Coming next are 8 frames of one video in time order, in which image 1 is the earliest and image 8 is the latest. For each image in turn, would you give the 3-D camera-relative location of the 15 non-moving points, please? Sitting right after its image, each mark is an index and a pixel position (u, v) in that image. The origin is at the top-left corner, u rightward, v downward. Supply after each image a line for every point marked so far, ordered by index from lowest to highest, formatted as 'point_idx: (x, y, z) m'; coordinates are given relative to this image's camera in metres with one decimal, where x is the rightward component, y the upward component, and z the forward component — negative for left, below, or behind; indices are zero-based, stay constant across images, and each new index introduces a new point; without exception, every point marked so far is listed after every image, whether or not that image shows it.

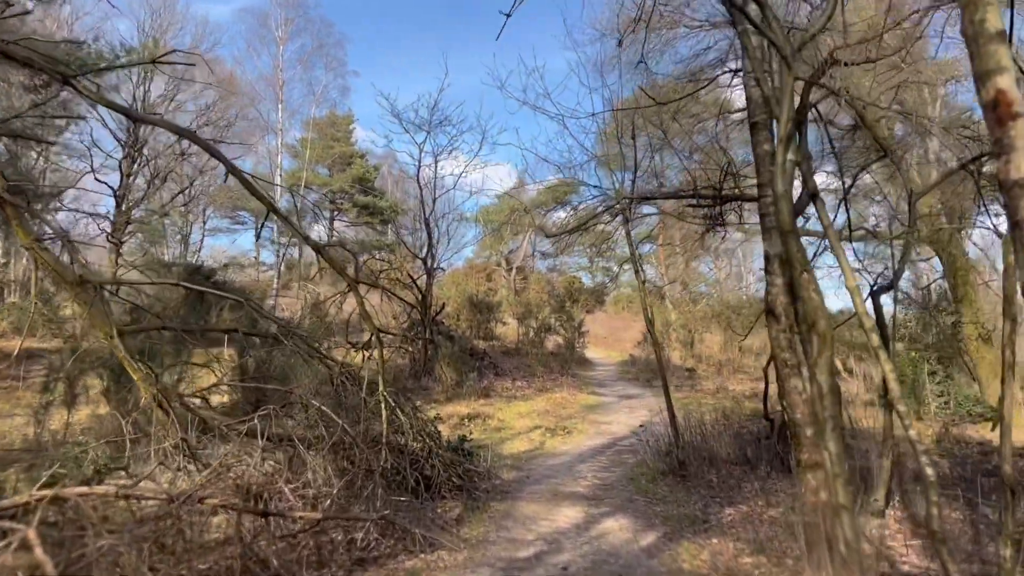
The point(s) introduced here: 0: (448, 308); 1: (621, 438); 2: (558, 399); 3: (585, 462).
0: (-1.4, -0.4, +17.1) m
1: (+1.0, -1.3, +7.0) m
2: (+0.6, -1.5, +10.5) m
3: (+0.6, -1.3, +6.1) m
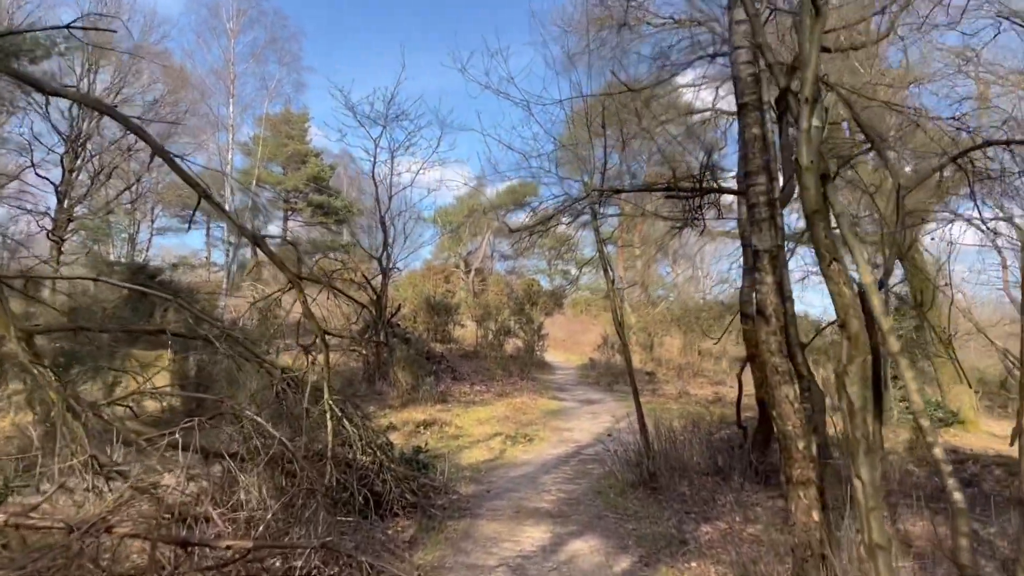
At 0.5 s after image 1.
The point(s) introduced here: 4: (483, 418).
0: (-2.2, -0.5, +16.6) m
1: (+0.6, -1.3, +6.7) m
2: (+0.1, -1.5, +10.2) m
3: (+0.3, -1.3, +5.7) m
4: (-0.3, -1.5, +9.0) m
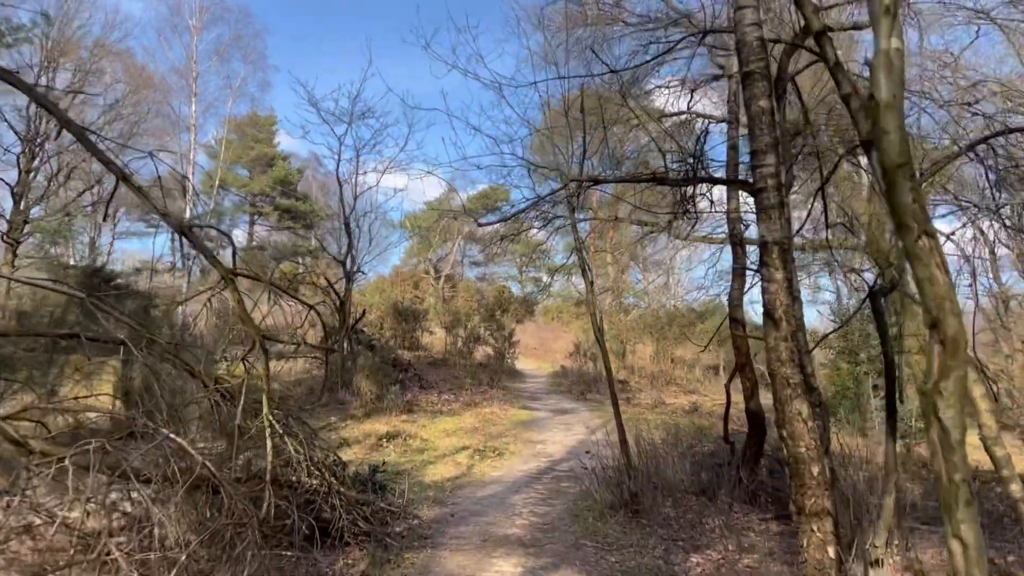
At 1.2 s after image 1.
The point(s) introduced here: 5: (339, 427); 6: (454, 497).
0: (-2.8, -0.6, +16.1) m
1: (+0.4, -1.3, +6.3) m
2: (-0.3, -1.5, +9.7) m
3: (0.0, -1.3, +5.2) m
4: (-0.6, -1.5, +8.5) m
5: (-1.9, -1.6, +9.0) m
6: (-0.4, -1.3, +5.1) m
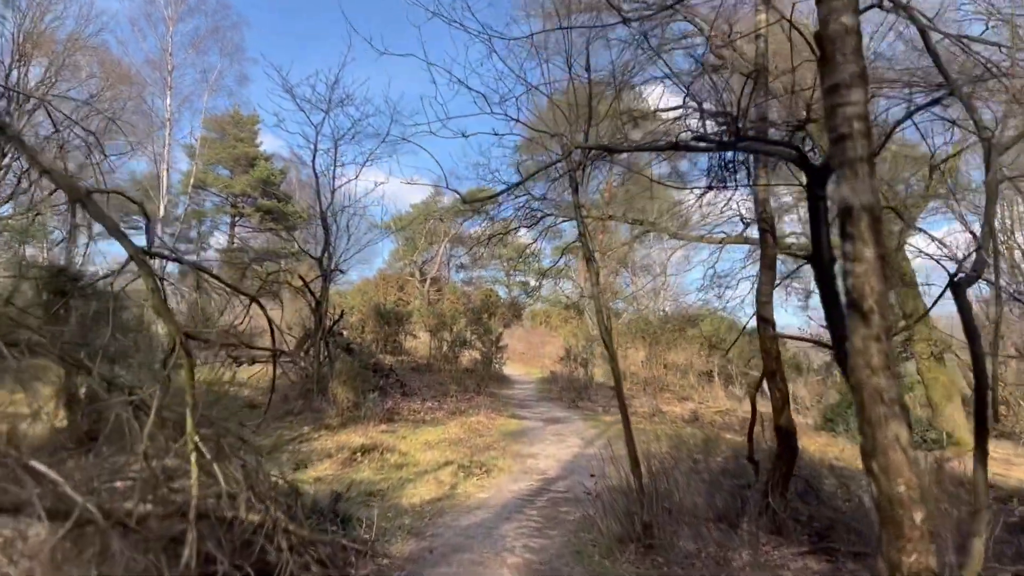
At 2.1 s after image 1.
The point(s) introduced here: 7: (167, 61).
0: (-3.1, -0.6, +15.3) m
1: (+0.3, -1.3, +5.6) m
2: (-0.4, -1.5, +9.0) m
3: (0.0, -1.3, +4.5) m
4: (-0.8, -1.5, +7.8) m
5: (-2.0, -1.5, +8.3) m
6: (-0.4, -1.3, +4.4) m
7: (-8.4, +5.5, +19.5) m
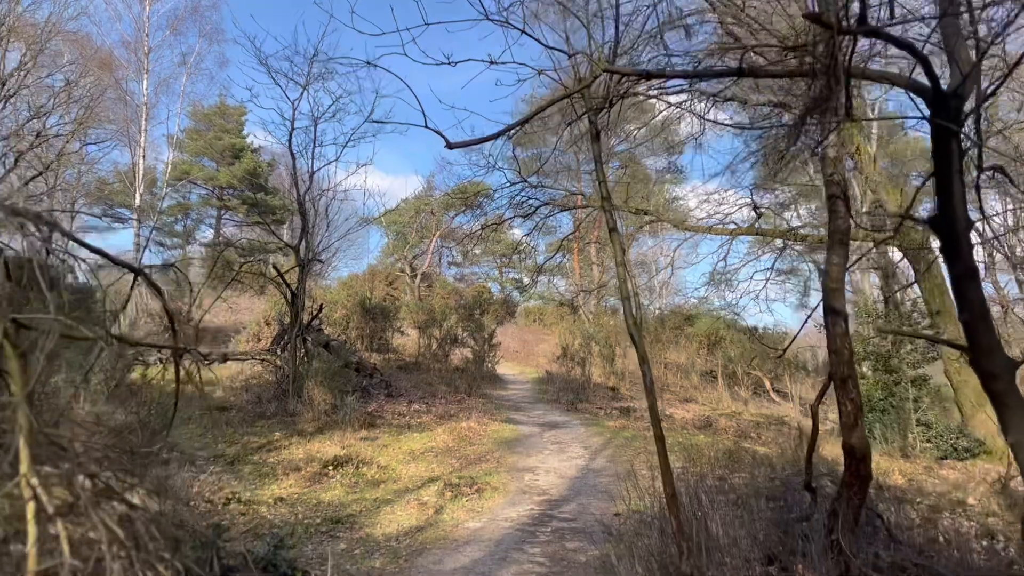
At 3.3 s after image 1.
0: (-3.2, -0.5, +14.4) m
1: (+0.3, -1.2, +4.7) m
2: (-0.5, -1.4, +8.1) m
3: (0.0, -1.2, +3.6) m
4: (-0.8, -1.4, +6.9) m
5: (-2.1, -1.5, +7.4) m
6: (-0.4, -1.2, +3.5) m
7: (-8.5, +5.7, +18.5) m
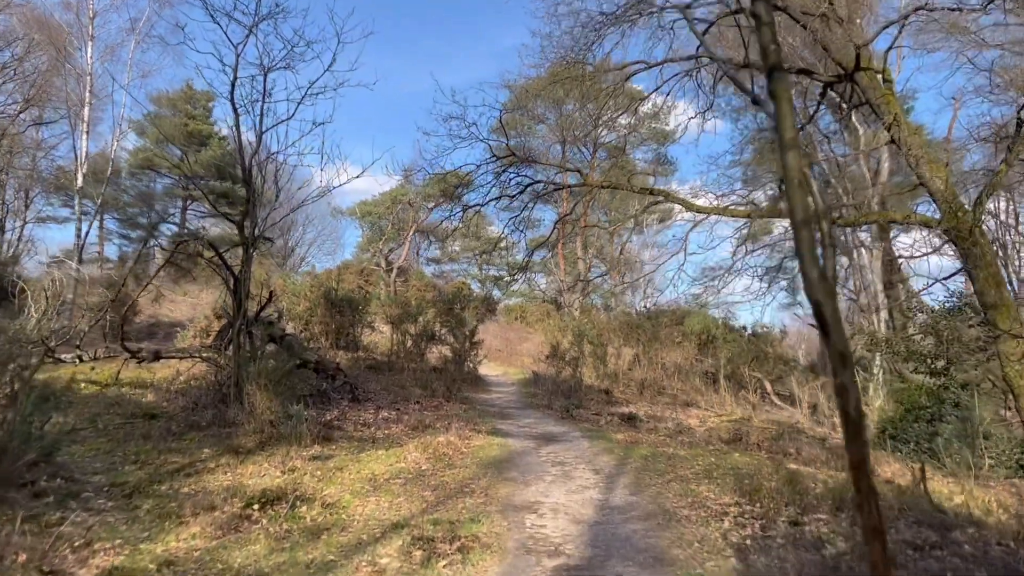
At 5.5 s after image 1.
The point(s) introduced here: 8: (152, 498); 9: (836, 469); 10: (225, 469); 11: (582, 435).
0: (-3.4, -0.3, +12.7) m
1: (+0.3, -1.1, +3.1) m
2: (-0.6, -1.3, +6.5) m
3: (0.0, -1.1, +2.1) m
4: (-0.9, -1.3, +5.3) m
5: (-2.2, -1.3, +5.8) m
6: (-0.4, -1.1, +2.0) m
7: (-8.8, +5.9, +16.7) m
8: (-2.1, -1.3, +4.8) m
9: (+2.5, -1.4, +6.4) m
10: (-2.0, -1.3, +5.7) m
11: (+0.7, -1.4, +7.8) m
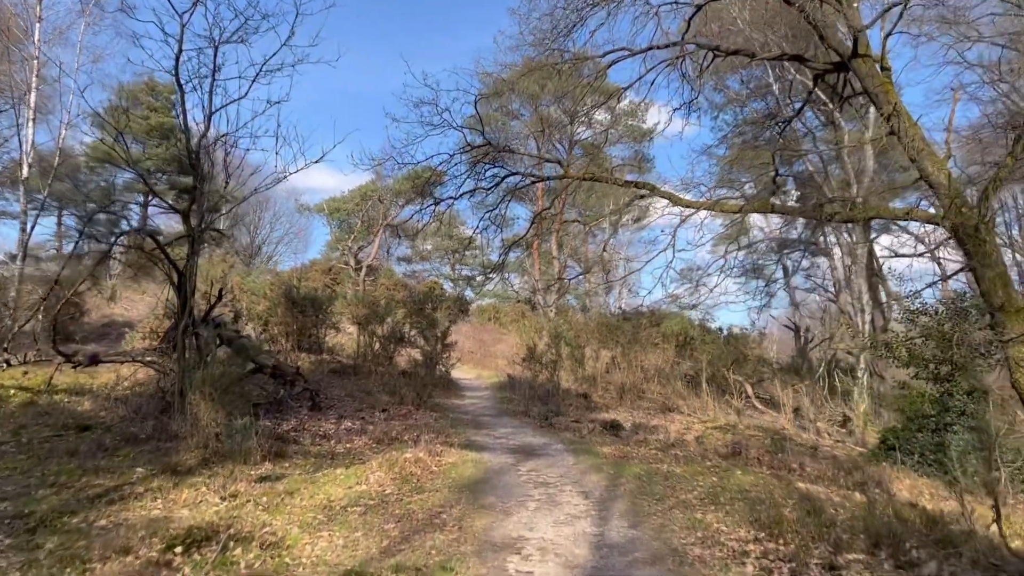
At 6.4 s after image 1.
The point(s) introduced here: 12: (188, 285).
0: (-3.8, -0.3, +11.9) m
1: (+0.2, -1.1, +2.4) m
2: (-0.7, -1.3, +5.8) m
3: (0.0, -1.1, +1.3) m
4: (-1.0, -1.2, +4.6) m
5: (-2.3, -1.3, +5.0) m
6: (-0.4, -1.1, +1.2) m
7: (-9.3, +5.9, +15.7) m
8: (-2.3, -1.2, +4.0) m
9: (+2.4, -1.4, +5.7) m
10: (-2.2, -1.2, +4.9) m
11: (+0.5, -1.4, +7.1) m
12: (-3.0, 0.0, +7.4) m
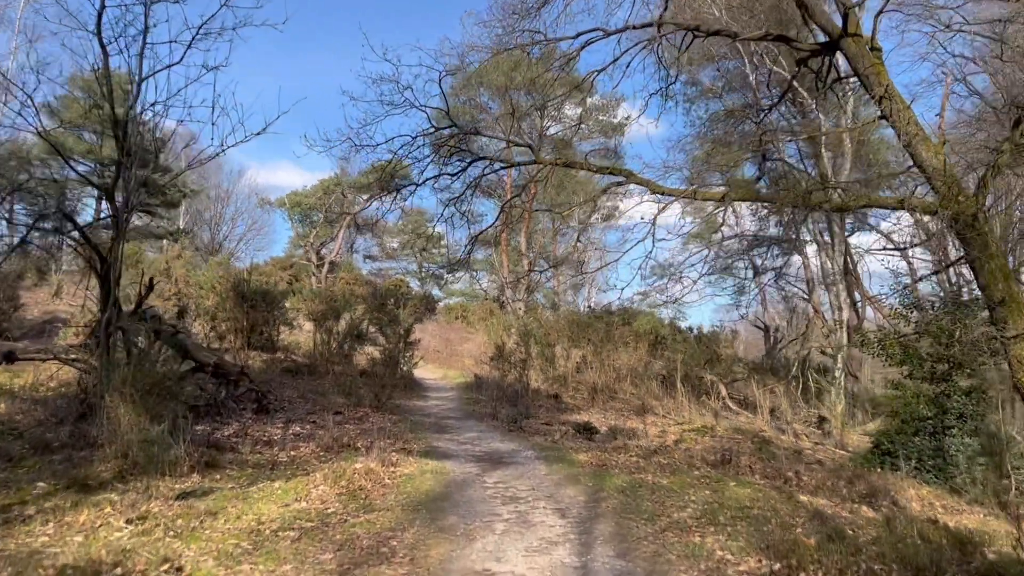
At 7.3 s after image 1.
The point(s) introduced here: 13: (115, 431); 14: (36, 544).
0: (-4.2, -0.2, +11.0) m
1: (+0.1, -1.0, +1.7) m
2: (-1.0, -1.2, +5.0) m
3: (-0.1, -1.0, +0.6) m
4: (-1.2, -1.1, +3.8) m
5: (-2.5, -1.2, +4.2) m
6: (-0.5, -1.0, +0.5) m
7: (-9.9, +6.0, +14.6) m
8: (-2.4, -1.1, +3.2) m
9: (+2.2, -1.4, +5.1) m
10: (-2.3, -1.2, +4.1) m
11: (+0.2, -1.3, +6.4) m
12: (-3.2, +0.1, +6.6) m
13: (-2.7, -1.0, +5.6) m
14: (-2.1, -1.1, +3.5) m
